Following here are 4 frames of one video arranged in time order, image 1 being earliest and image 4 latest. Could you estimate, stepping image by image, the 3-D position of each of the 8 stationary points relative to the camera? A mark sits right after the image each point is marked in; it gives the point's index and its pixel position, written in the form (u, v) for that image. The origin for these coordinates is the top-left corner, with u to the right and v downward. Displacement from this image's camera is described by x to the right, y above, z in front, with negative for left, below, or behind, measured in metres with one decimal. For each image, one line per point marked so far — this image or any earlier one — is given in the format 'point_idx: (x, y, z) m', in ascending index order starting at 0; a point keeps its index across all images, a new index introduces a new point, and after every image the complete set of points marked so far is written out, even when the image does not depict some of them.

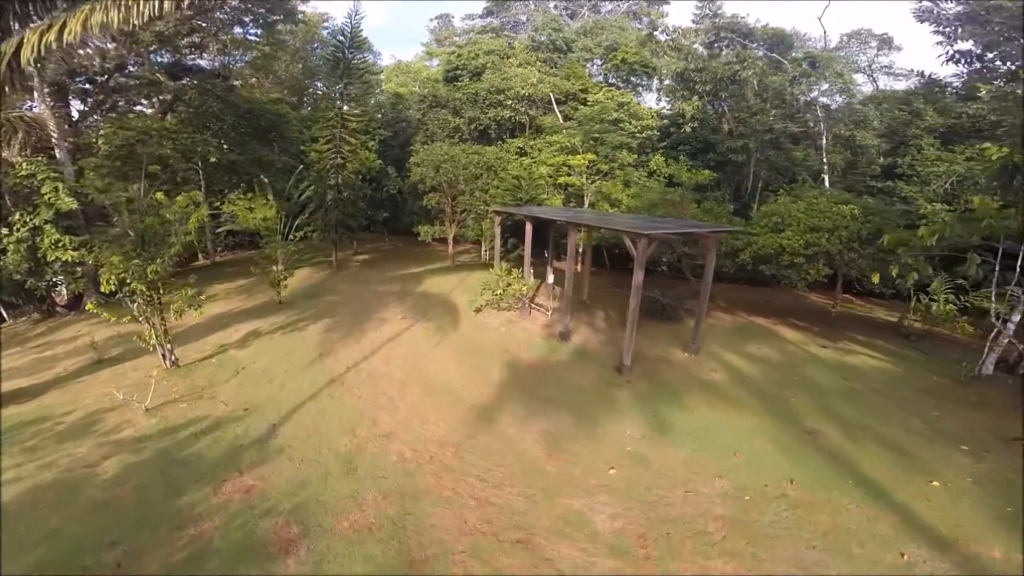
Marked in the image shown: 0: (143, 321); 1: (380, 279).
0: (-6.5, -0.6, +7.4) m
1: (-4.4, +0.3, +14.0) m
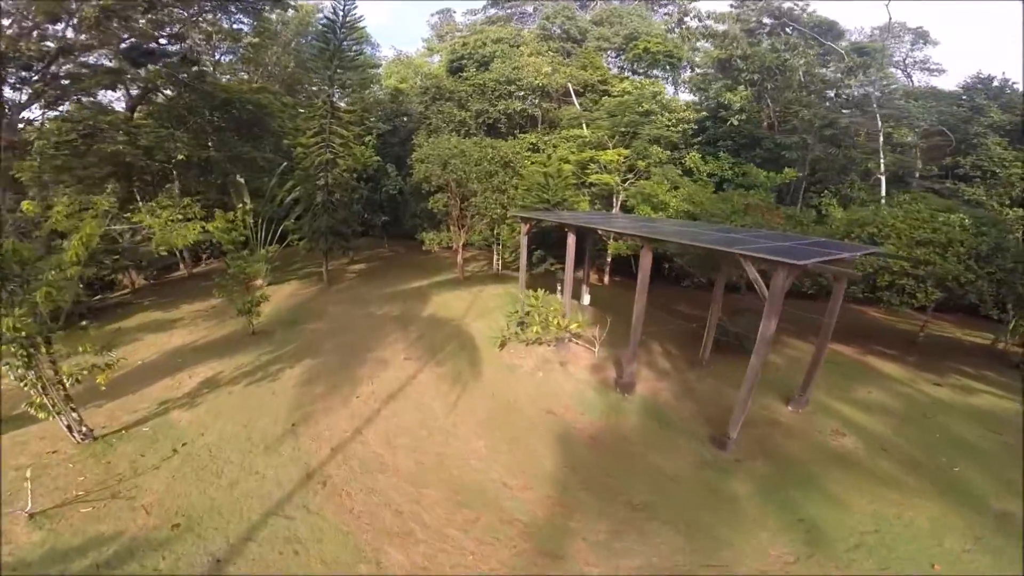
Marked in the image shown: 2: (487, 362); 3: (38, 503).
0: (-5.8, -1.1, +5.1) m
1: (-3.8, -0.2, +11.8) m
2: (-0.5, -1.3, +7.5) m
3: (-5.3, -2.4, +4.6) m
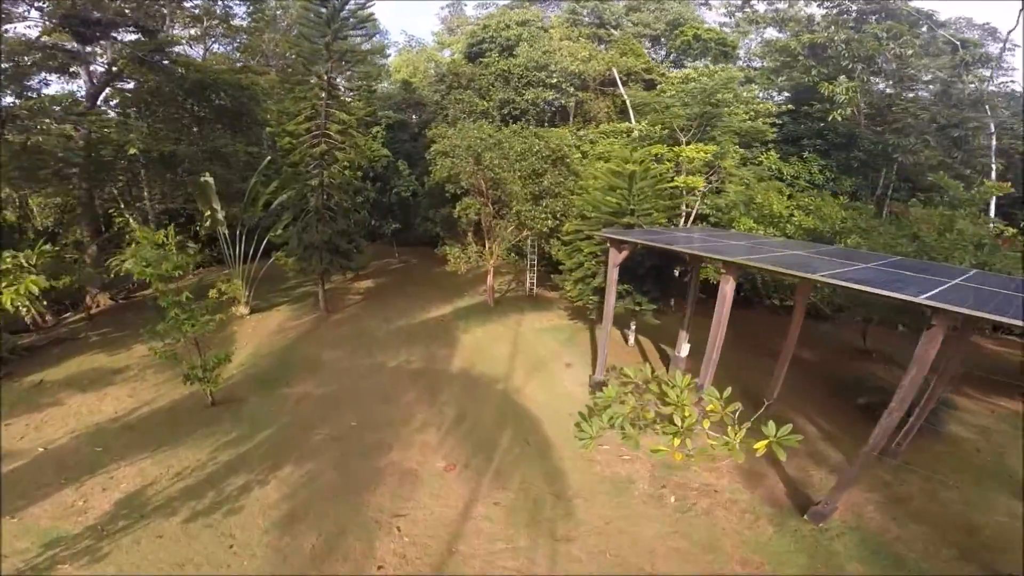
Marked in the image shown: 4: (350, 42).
0: (-4.6, -1.8, +2.4) m
1: (-2.6, -1.0, +9.1) m
2: (+0.7, -2.1, +4.8) m
3: (-4.1, -3.1, +1.8) m
4: (-3.7, +5.8, +9.7) m
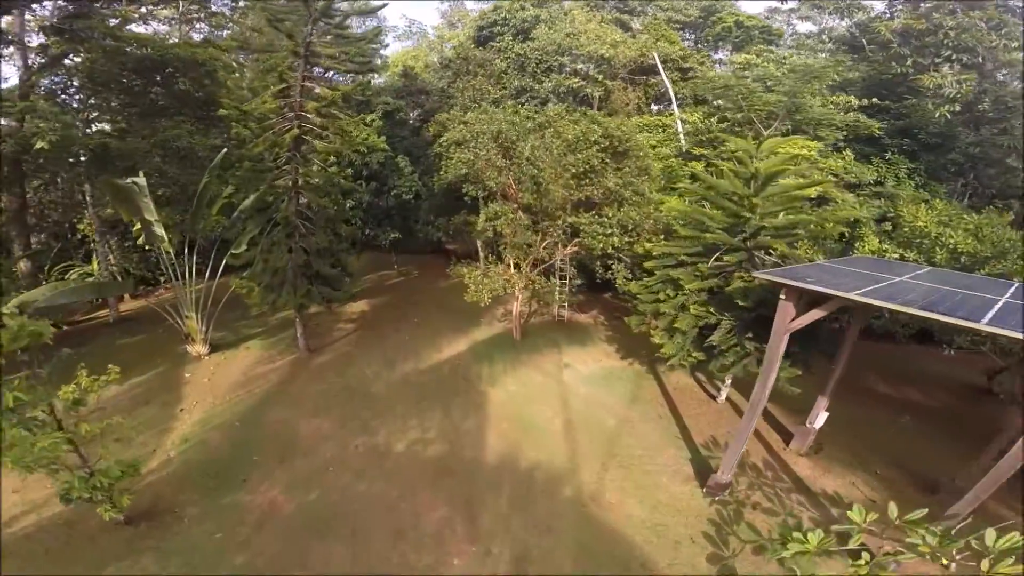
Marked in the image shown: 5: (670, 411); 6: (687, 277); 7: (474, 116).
0: (-3.8, -2.3, +0.1) m
1: (-1.9, -1.6, +6.8) m
2: (+1.5, -2.7, +2.6) m
3: (-3.3, -3.6, -0.4) m
4: (-3.0, +5.2, +7.4) m
5: (+2.3, -1.8, +6.3) m
6: (+2.3, +0.3, +6.1) m
7: (-0.9, +3.6, +9.2) m
